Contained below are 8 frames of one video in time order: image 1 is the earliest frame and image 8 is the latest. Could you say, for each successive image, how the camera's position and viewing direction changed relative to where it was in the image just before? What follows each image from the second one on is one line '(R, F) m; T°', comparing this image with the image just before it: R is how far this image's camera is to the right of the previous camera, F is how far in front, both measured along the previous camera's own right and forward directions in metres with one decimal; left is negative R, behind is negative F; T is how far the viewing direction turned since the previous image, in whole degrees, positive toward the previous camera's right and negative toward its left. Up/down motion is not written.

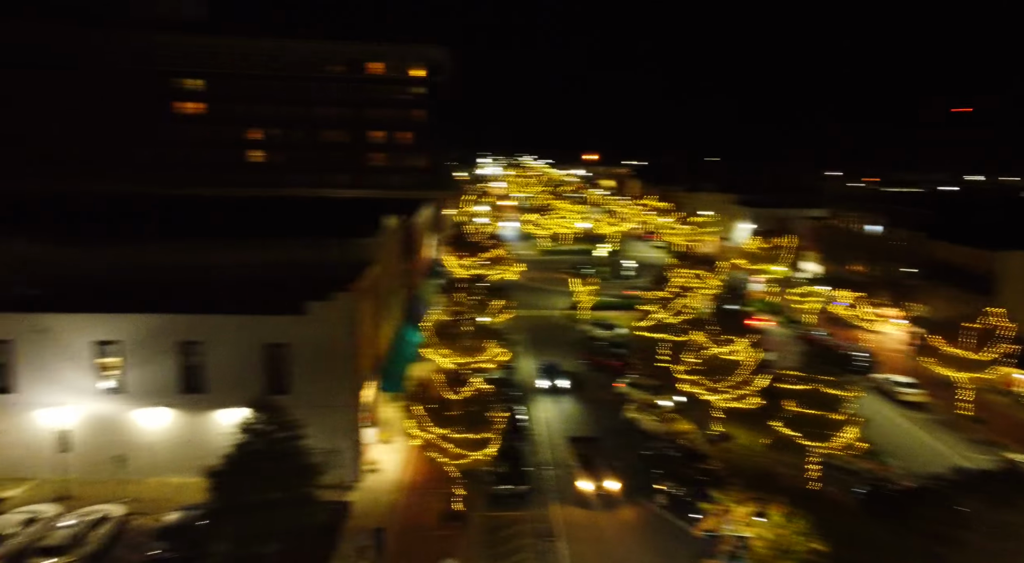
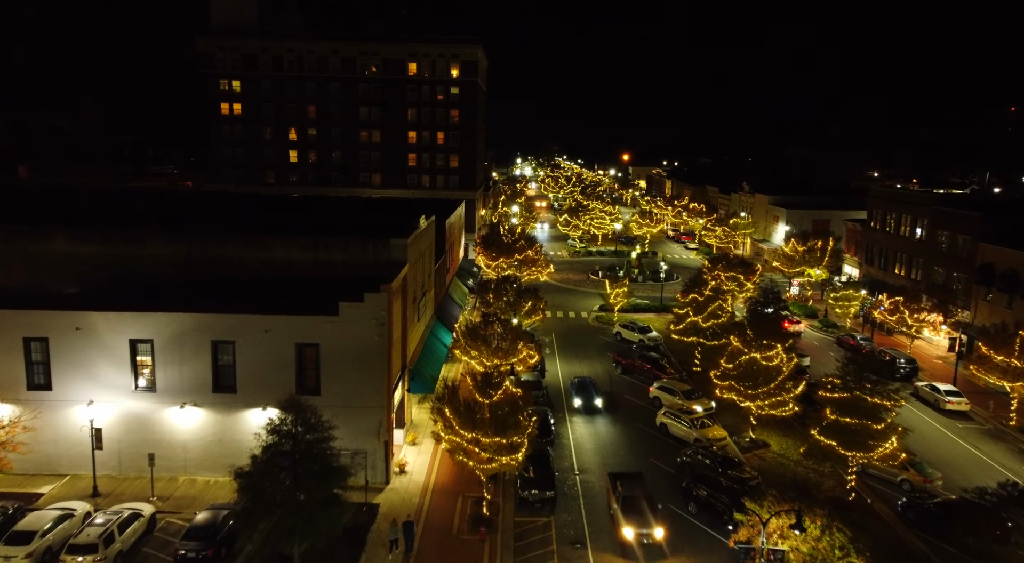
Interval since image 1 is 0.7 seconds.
(0.0, +0.3) m; -3°
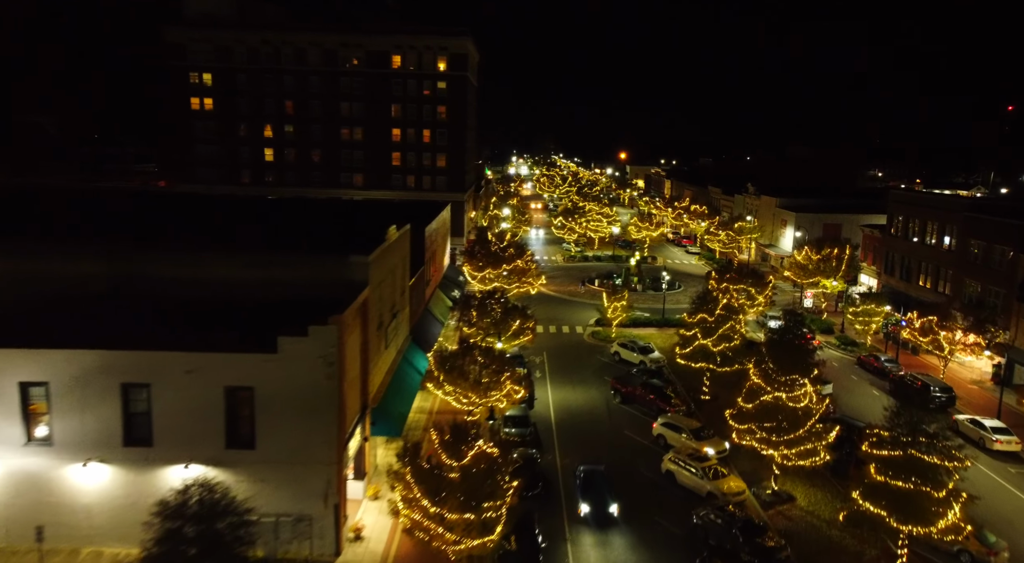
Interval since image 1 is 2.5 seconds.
(+0.6, +4.5) m; 0°
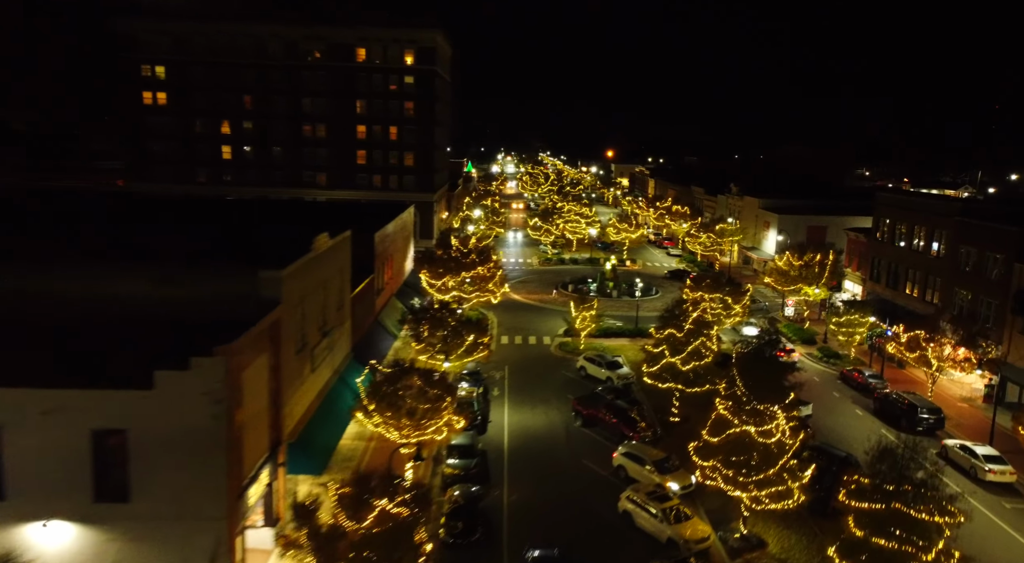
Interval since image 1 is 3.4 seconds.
(+1.8, +3.0) m; +1°
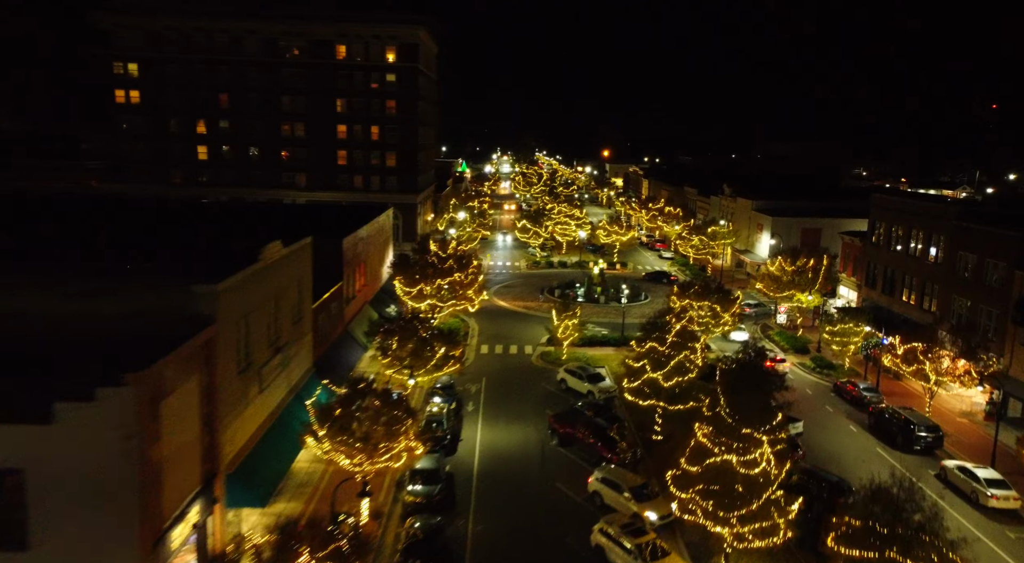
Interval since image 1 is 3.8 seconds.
(+1.1, +1.9) m; 0°
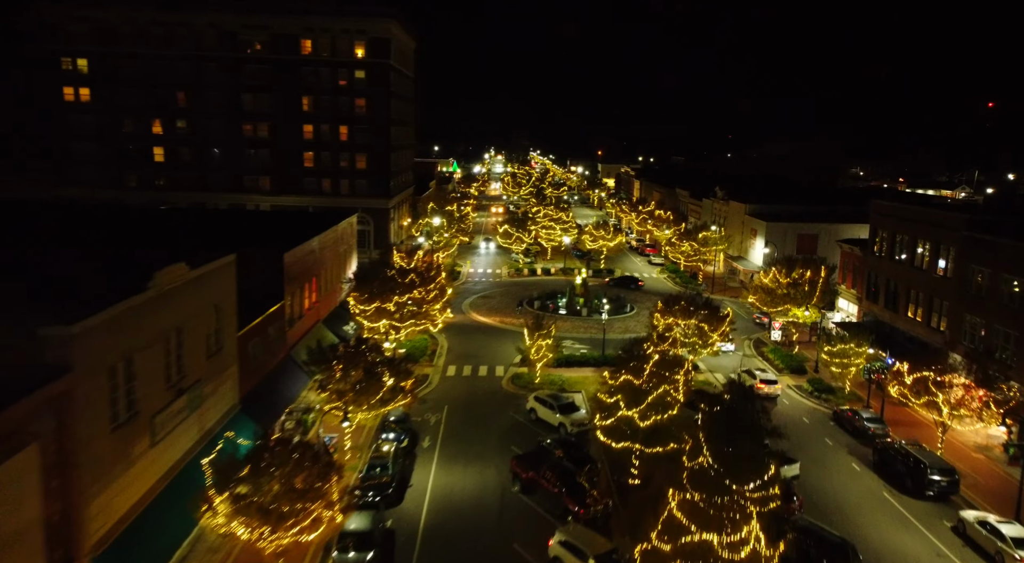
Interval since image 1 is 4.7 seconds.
(+1.6, +3.8) m; 0°
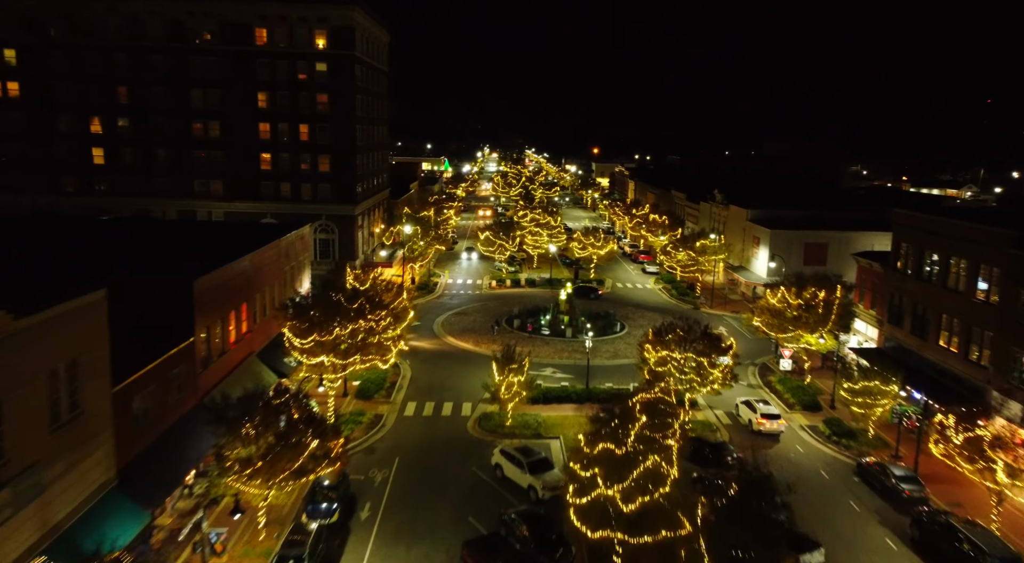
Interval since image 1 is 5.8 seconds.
(+1.4, +5.5) m; 0°
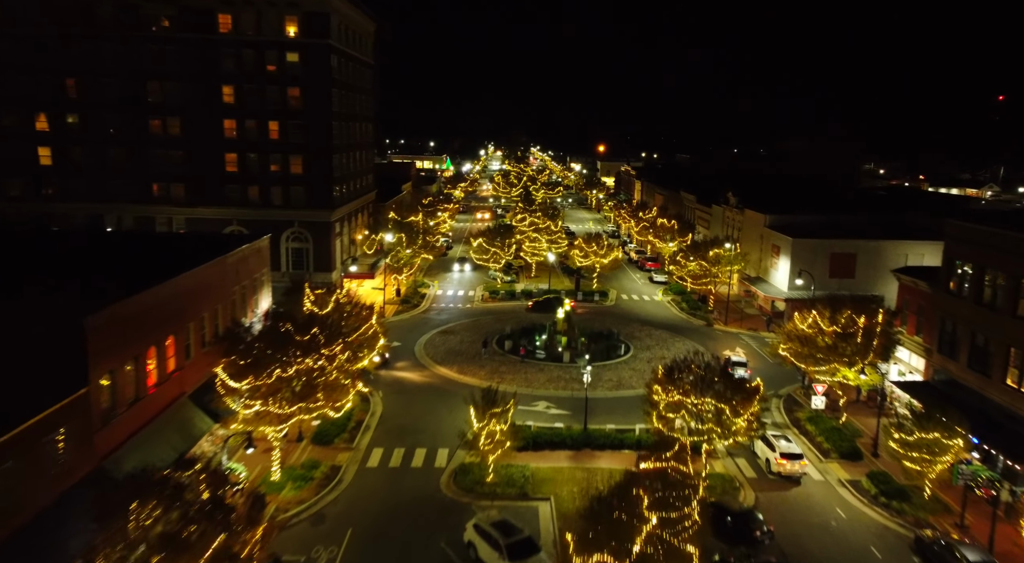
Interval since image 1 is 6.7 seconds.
(+0.9, +5.4) m; -1°
